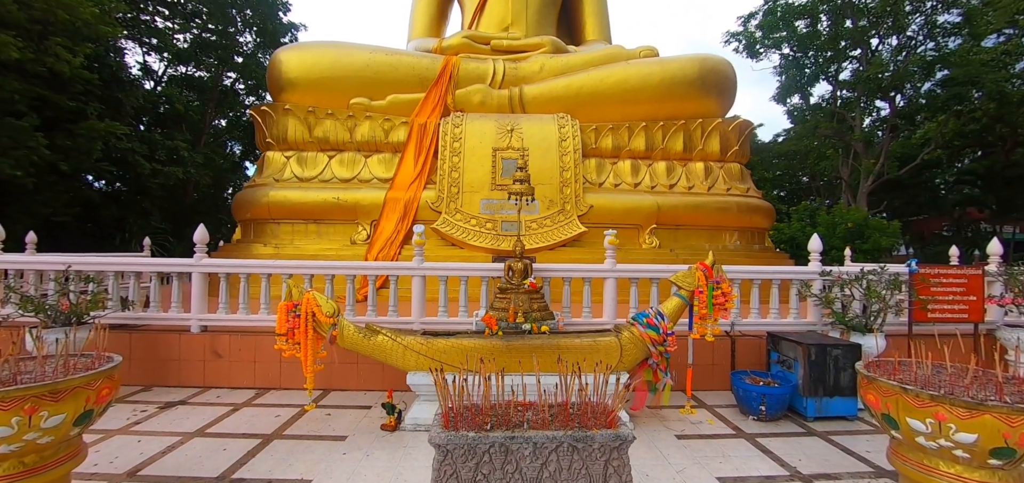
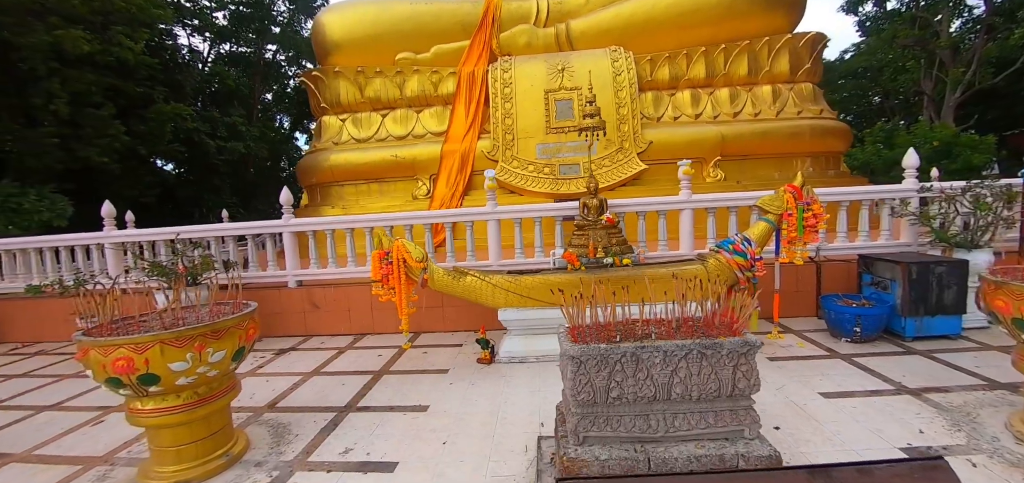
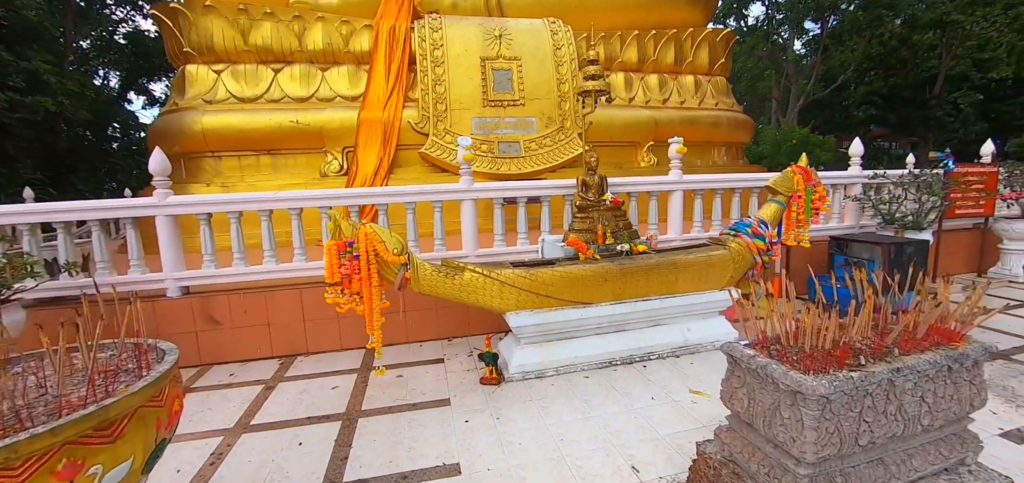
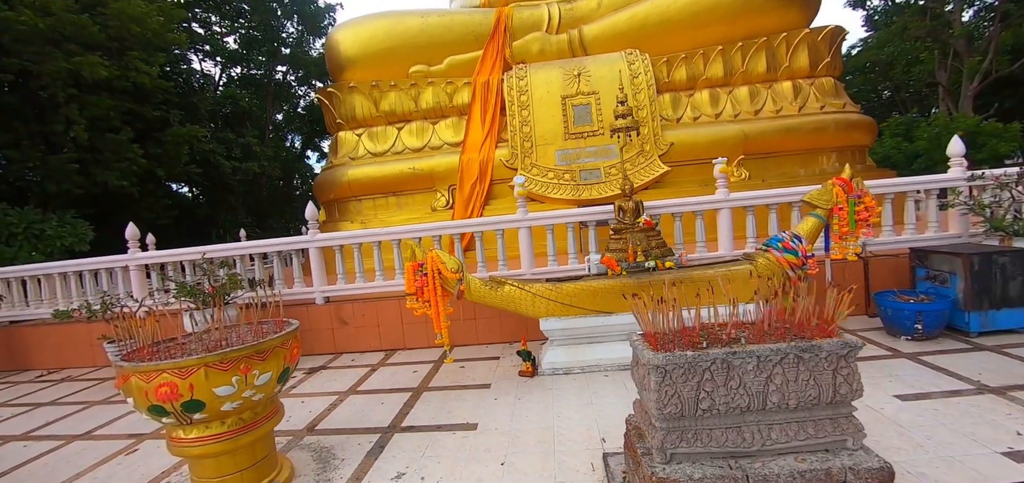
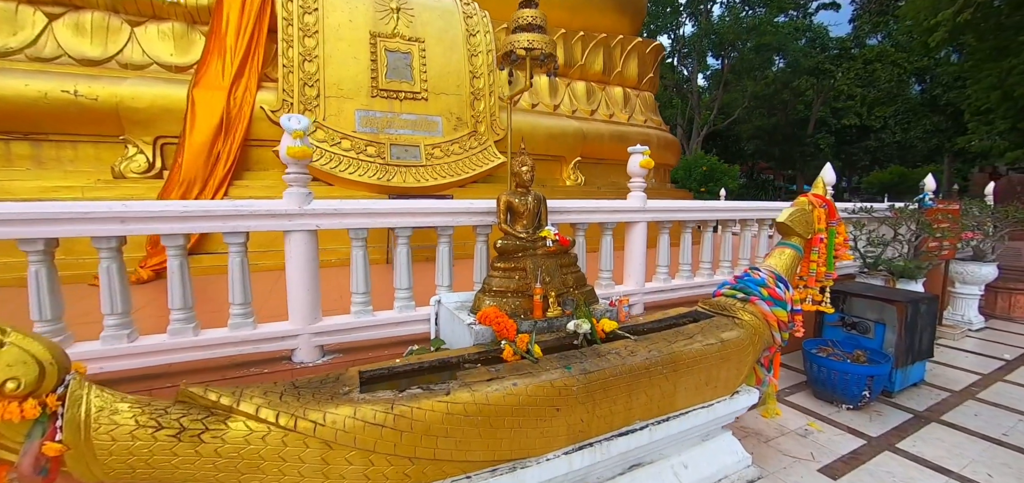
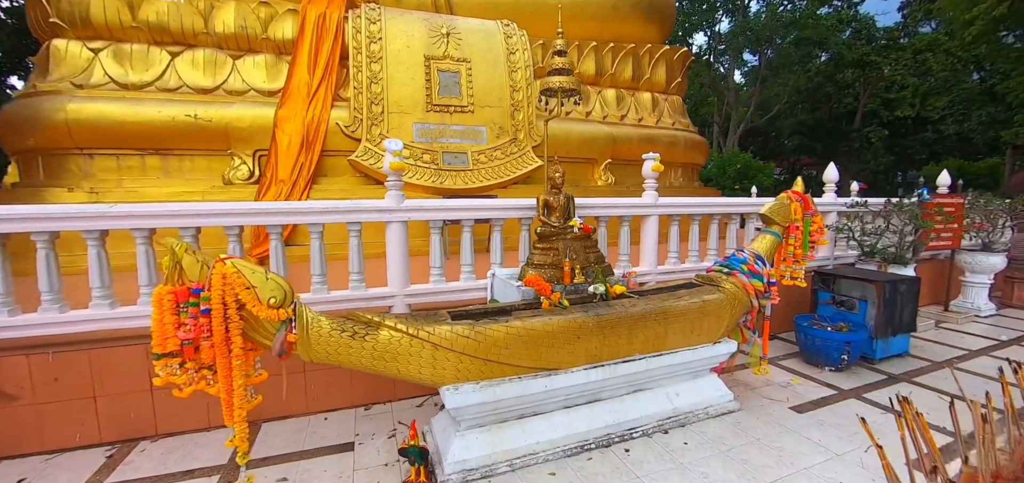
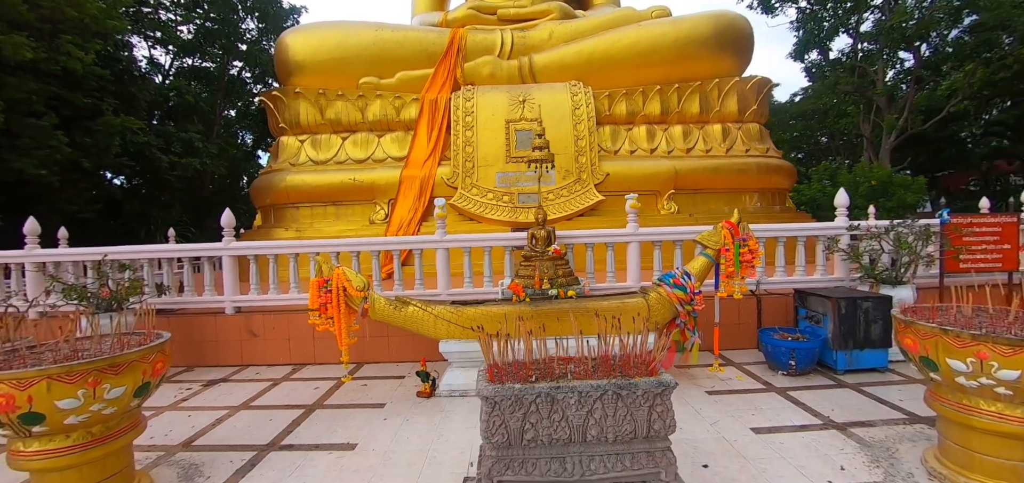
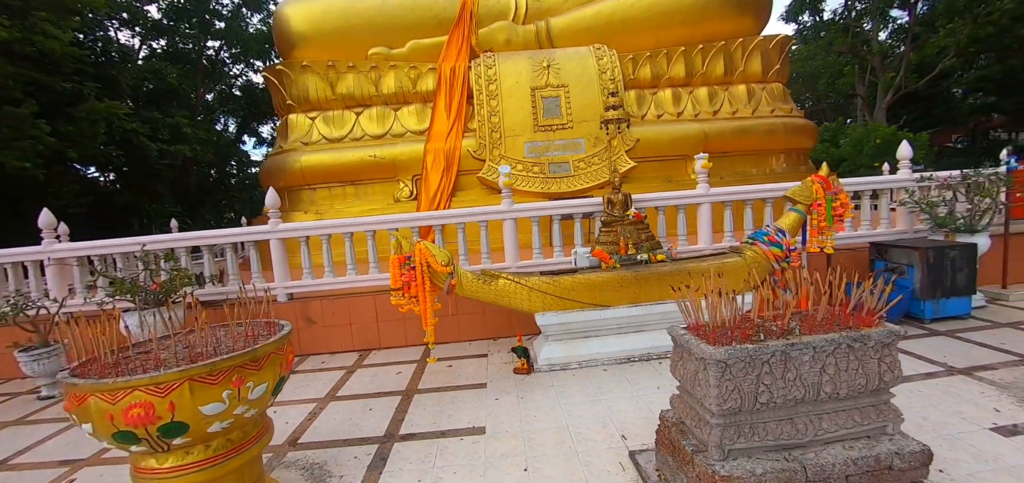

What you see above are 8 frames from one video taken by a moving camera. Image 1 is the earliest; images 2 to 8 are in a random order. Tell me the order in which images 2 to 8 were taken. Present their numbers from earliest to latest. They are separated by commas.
7, 2, 4, 8, 3, 6, 5
